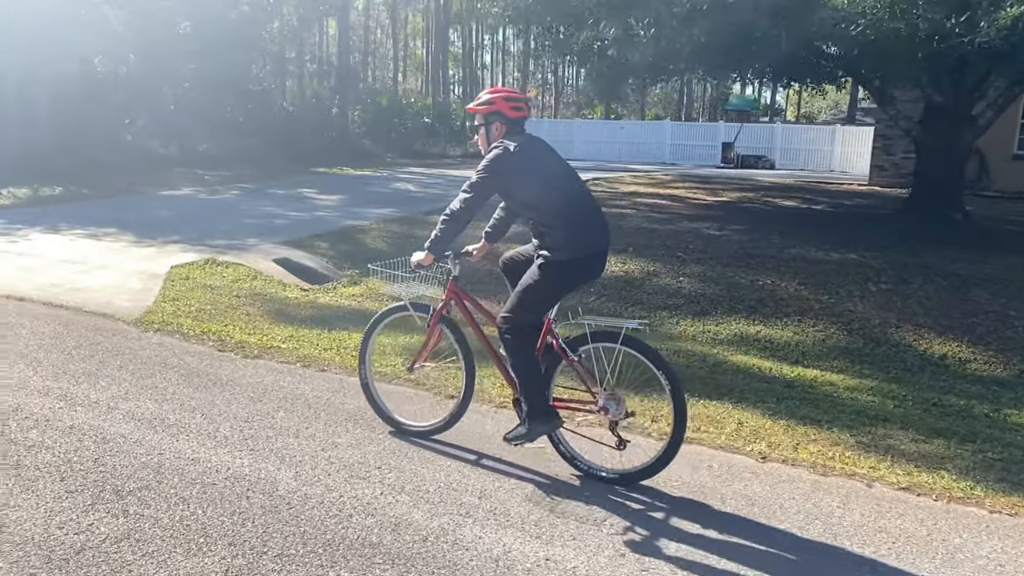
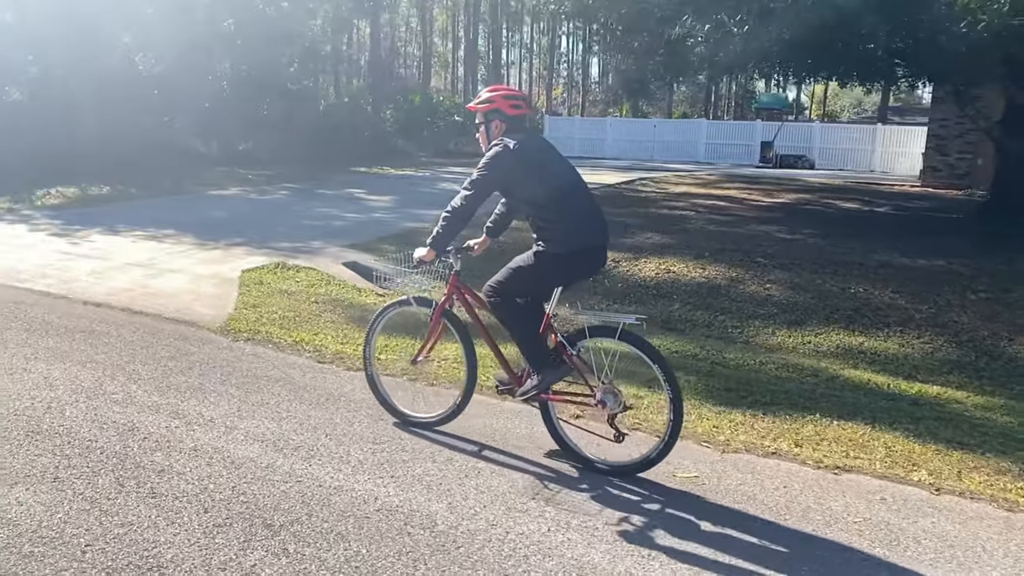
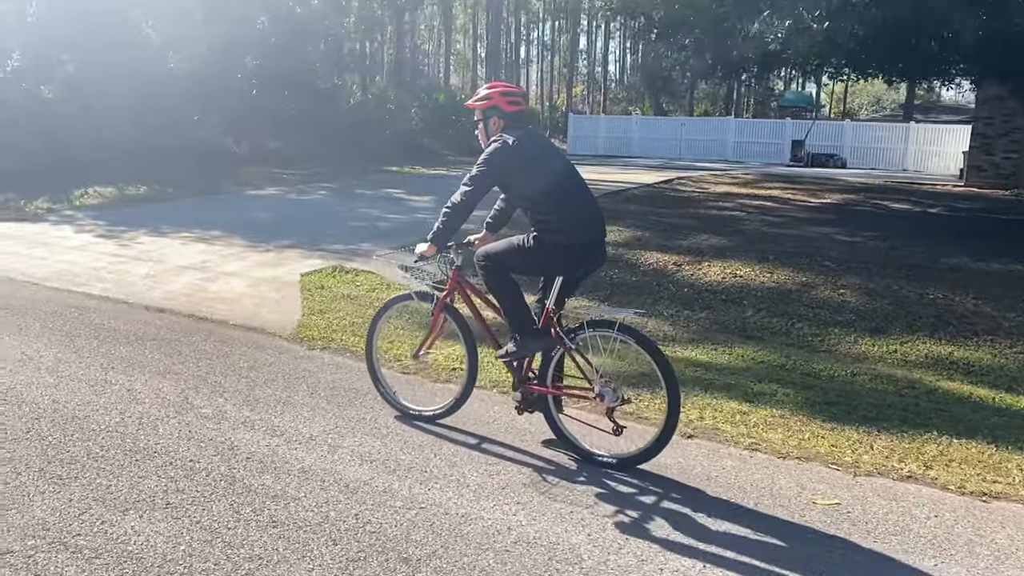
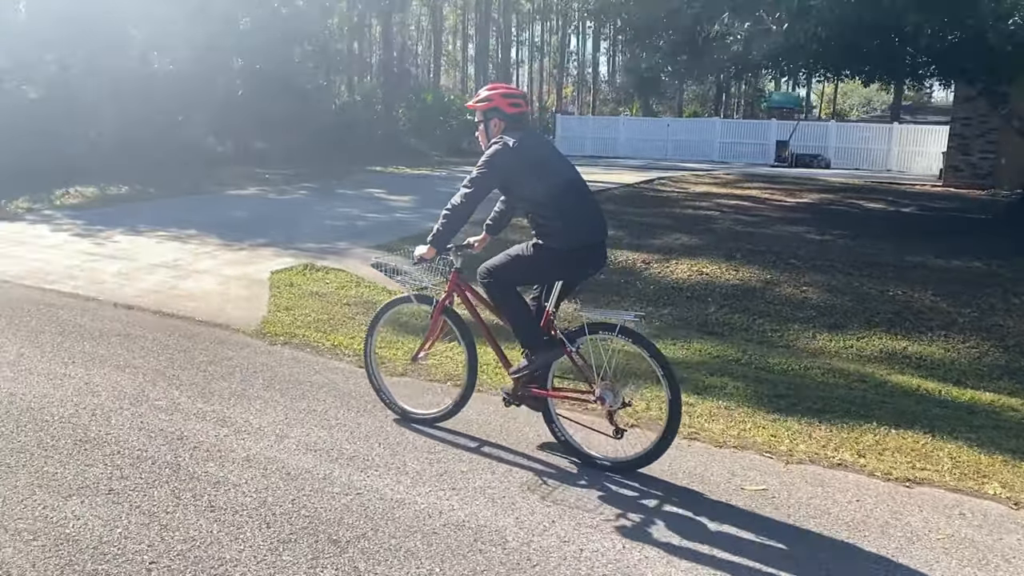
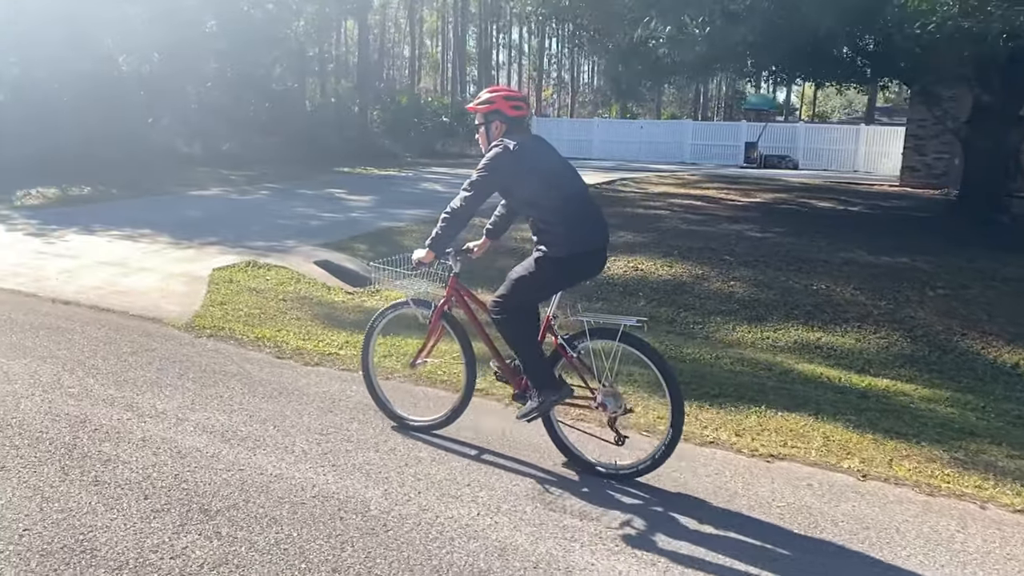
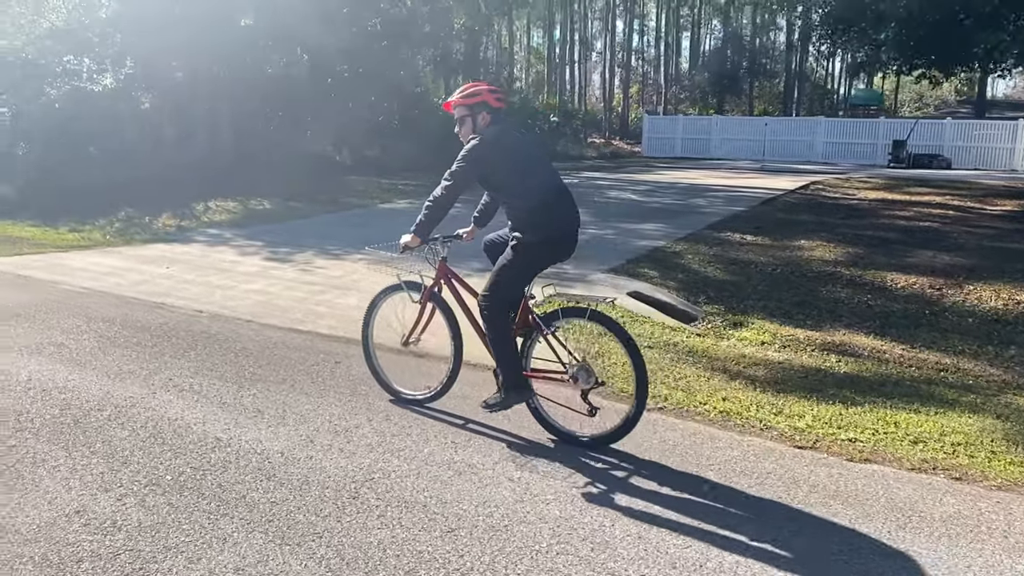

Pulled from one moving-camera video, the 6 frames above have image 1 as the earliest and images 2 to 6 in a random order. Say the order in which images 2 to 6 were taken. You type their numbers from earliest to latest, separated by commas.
5, 2, 4, 3, 6
